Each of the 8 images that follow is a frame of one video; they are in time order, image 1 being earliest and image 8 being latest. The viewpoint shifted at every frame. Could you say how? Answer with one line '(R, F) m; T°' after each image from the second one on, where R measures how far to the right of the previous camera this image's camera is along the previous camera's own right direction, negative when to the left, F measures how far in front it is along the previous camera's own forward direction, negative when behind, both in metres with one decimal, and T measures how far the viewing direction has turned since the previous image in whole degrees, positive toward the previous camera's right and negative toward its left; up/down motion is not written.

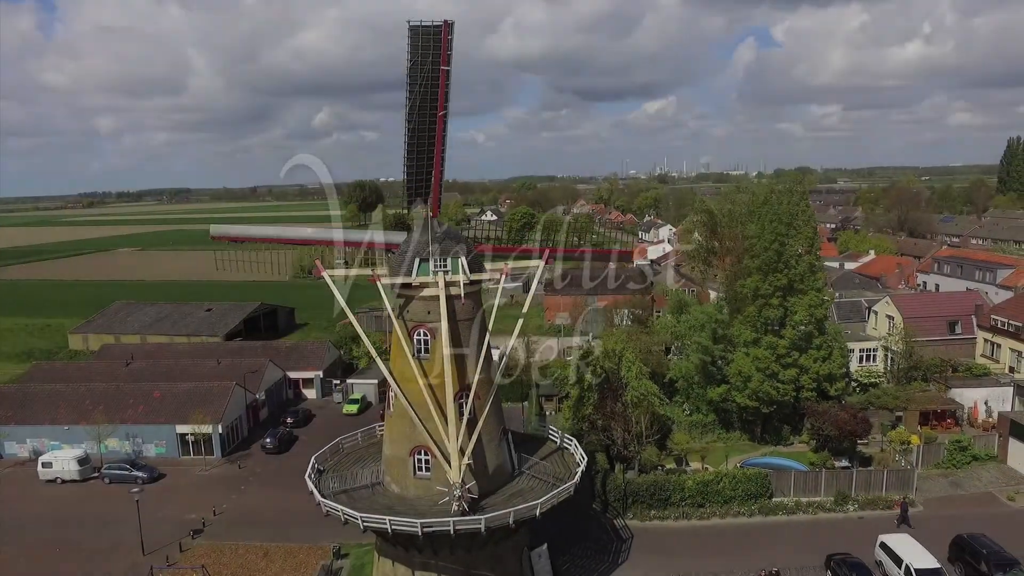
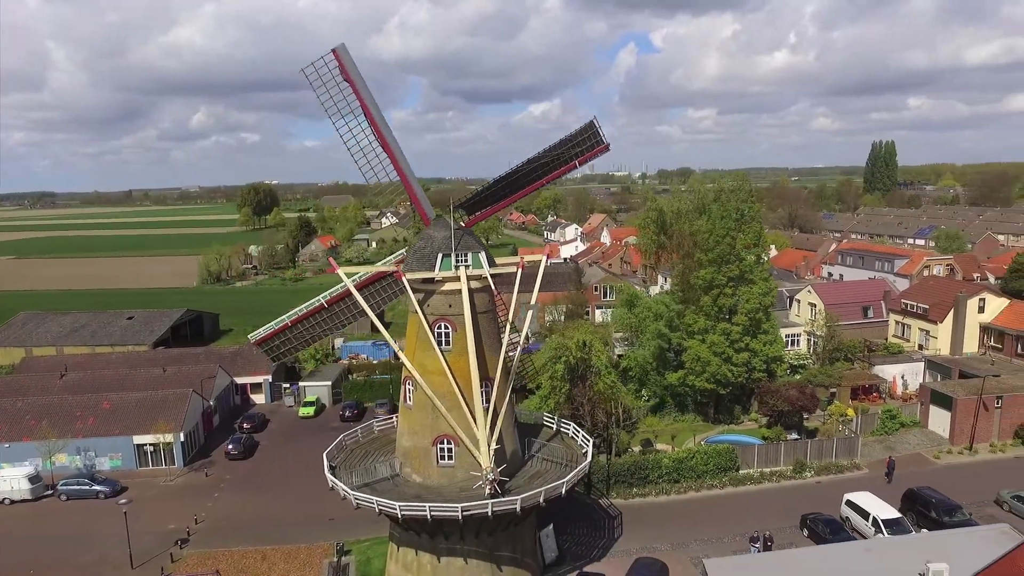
(-3.4, -0.8) m; +9°
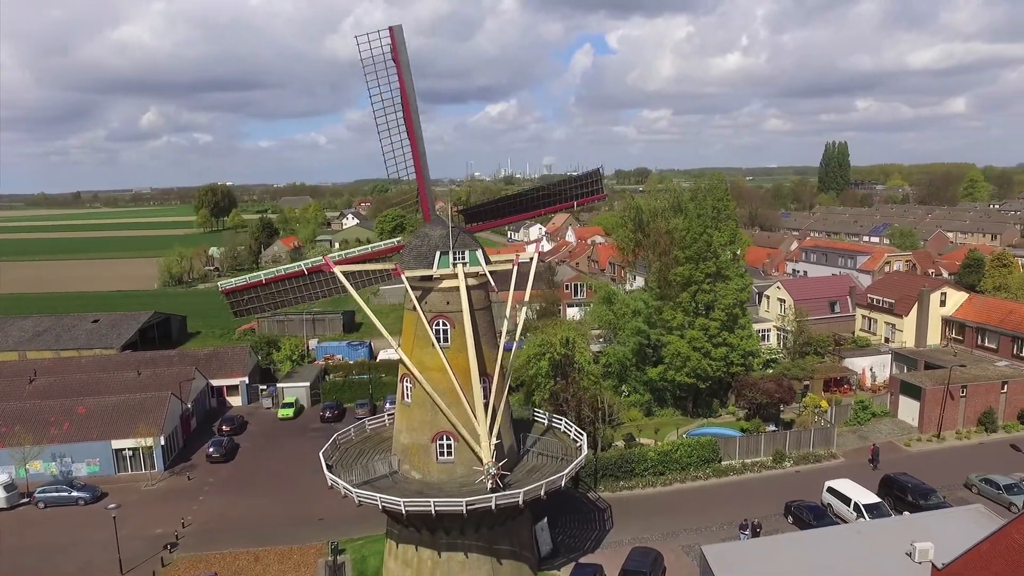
(-1.1, -0.3) m; +3°
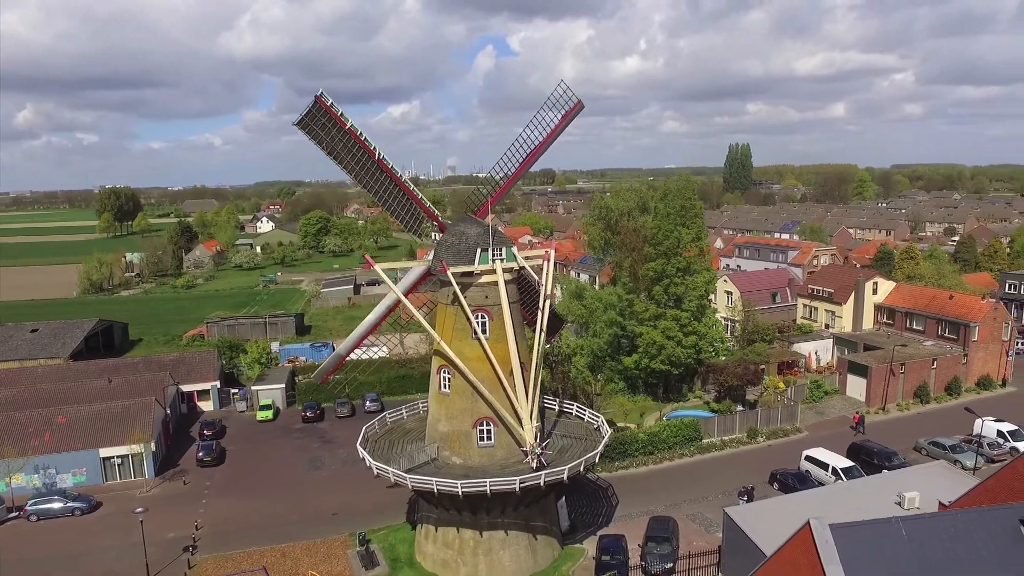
(-3.7, -1.3) m; +8°
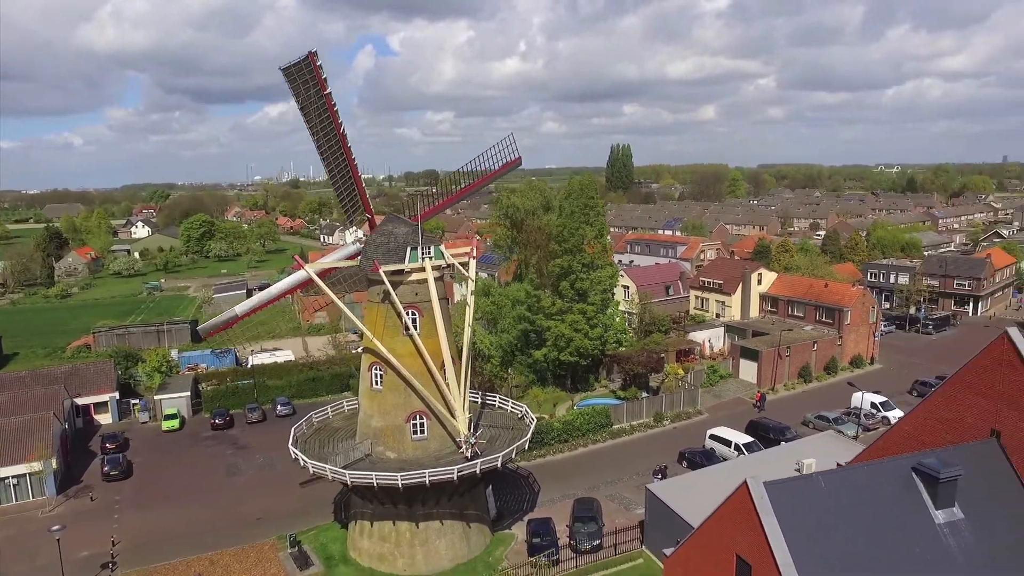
(-1.3, -0.7) m; +8°
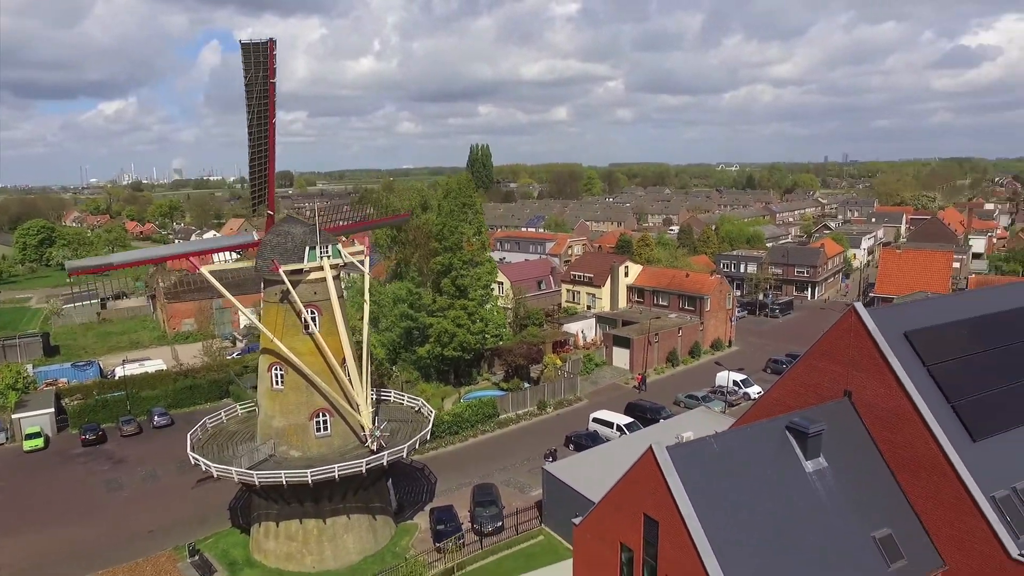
(-1.1, -0.9) m; +10°
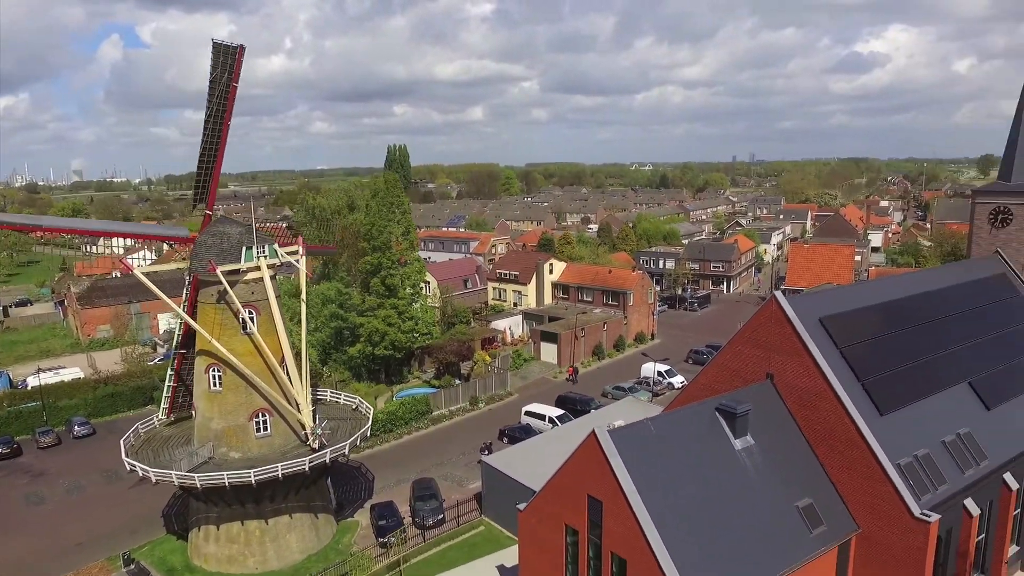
(-0.6, -0.6) m; +6°
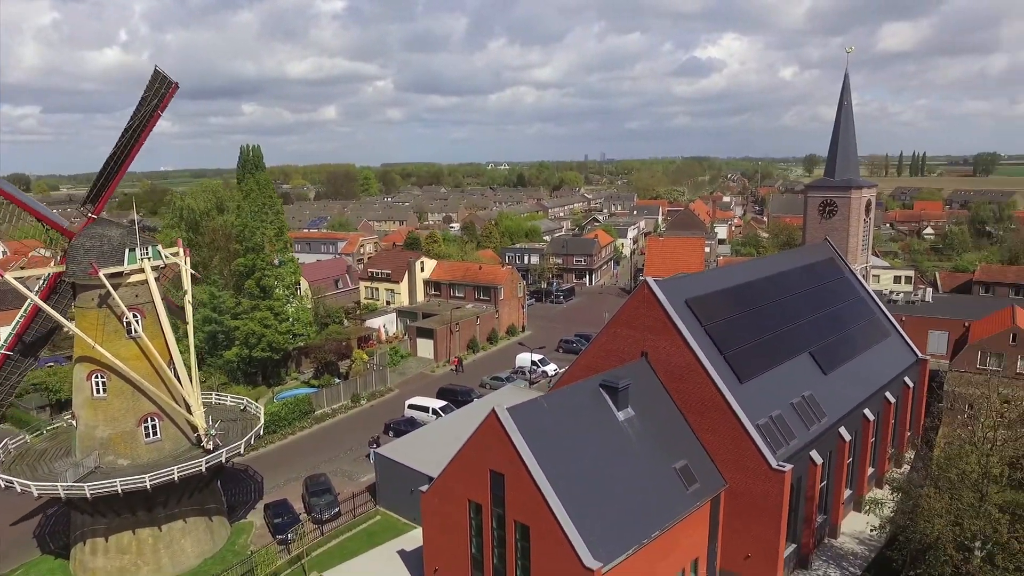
(-0.9, -1.1) m; +10°
